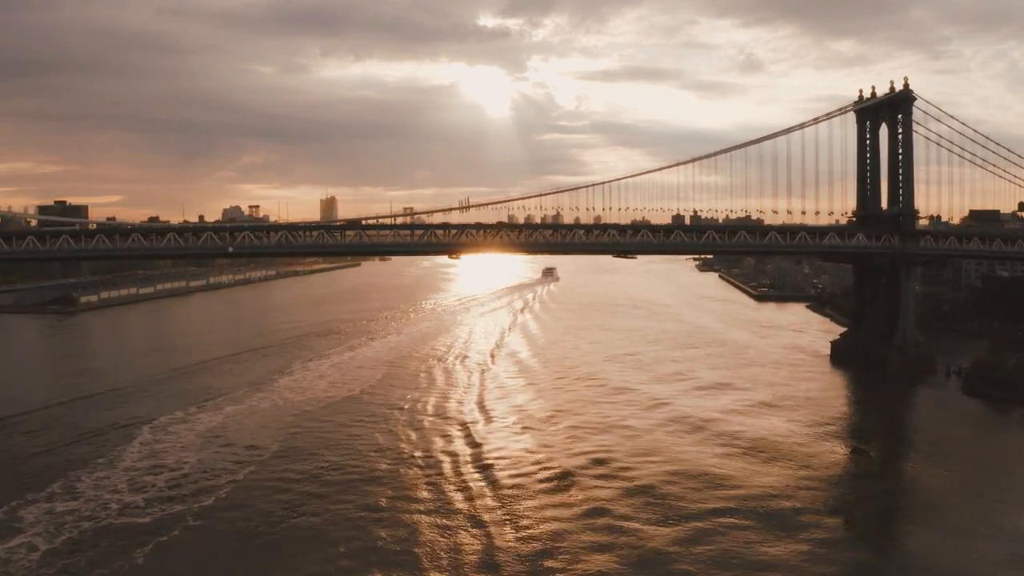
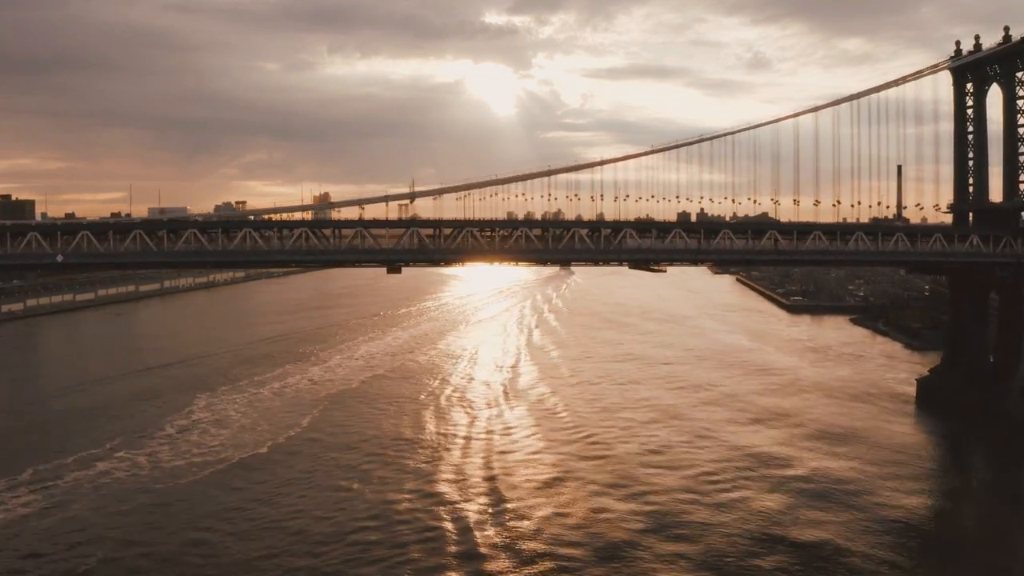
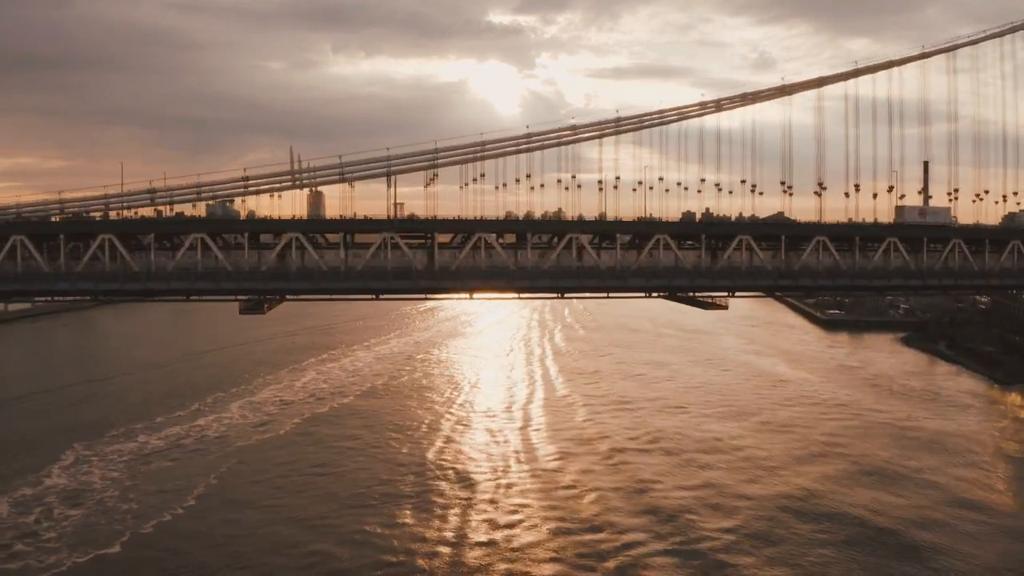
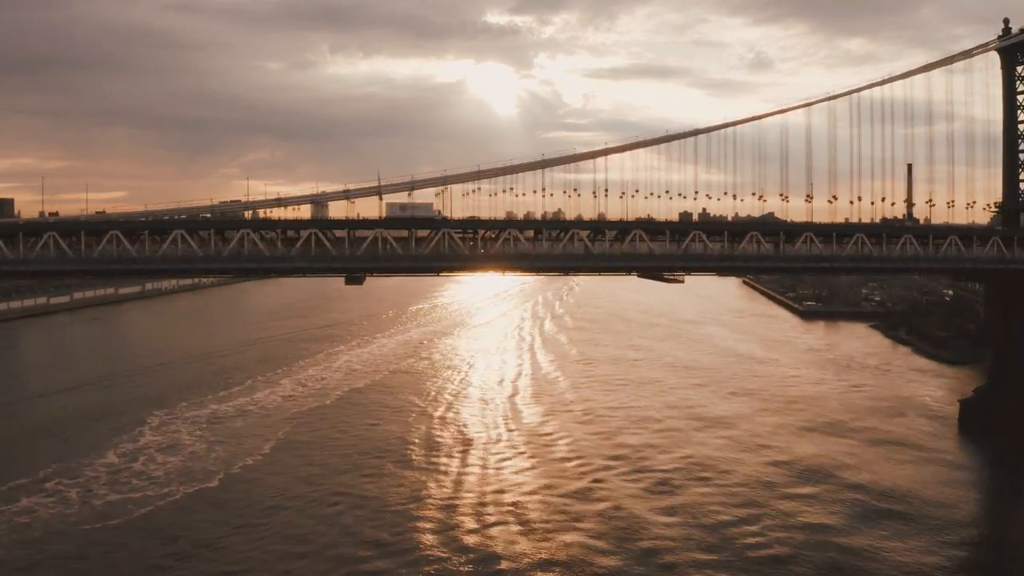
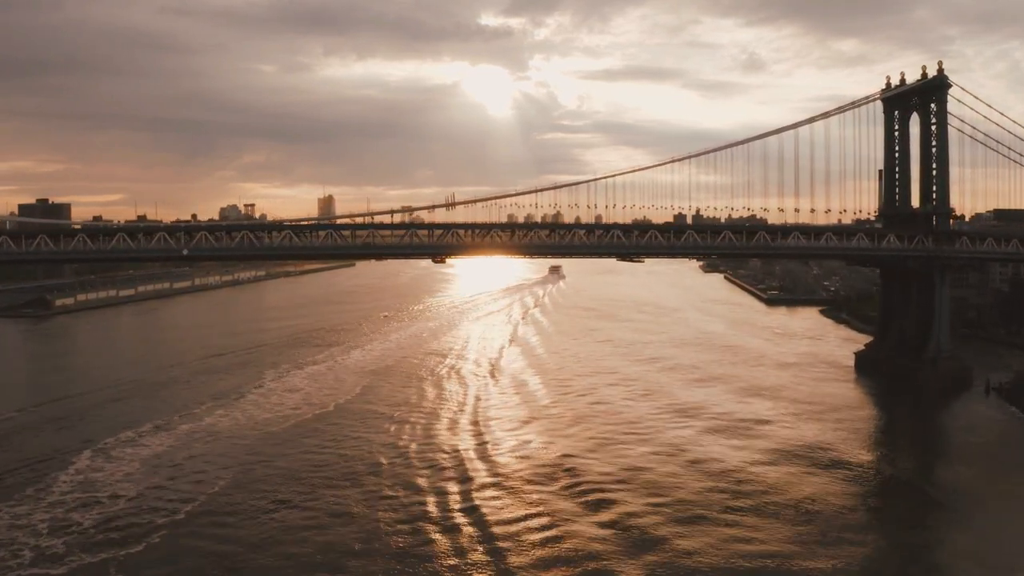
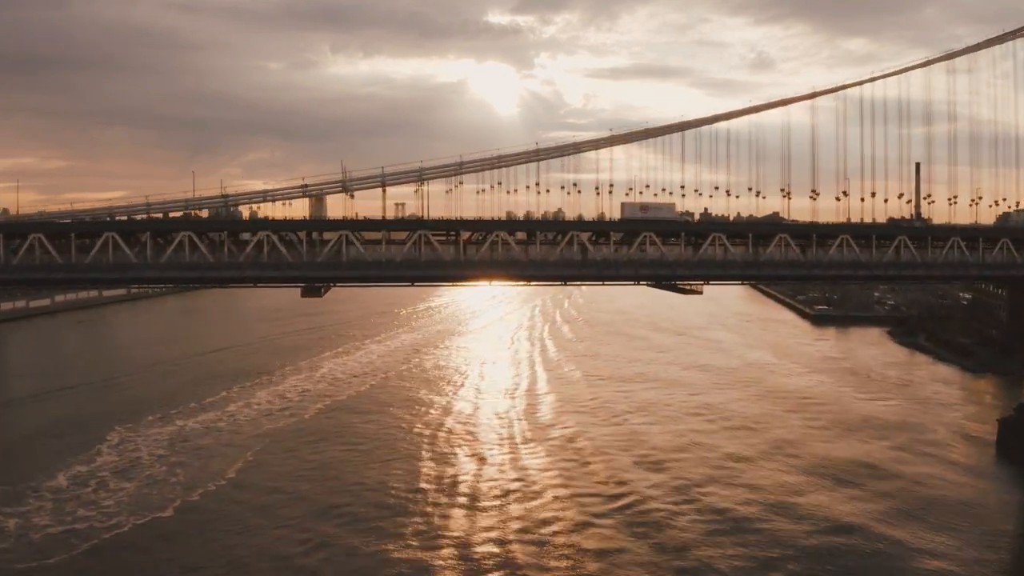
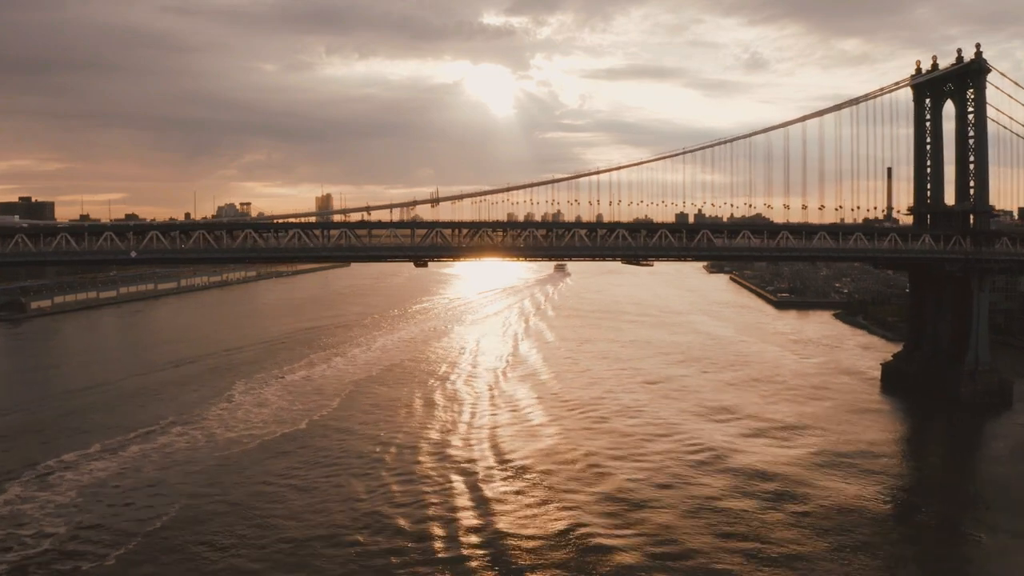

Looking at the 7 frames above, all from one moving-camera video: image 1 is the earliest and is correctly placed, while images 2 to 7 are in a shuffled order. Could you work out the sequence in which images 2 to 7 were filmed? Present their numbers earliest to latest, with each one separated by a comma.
5, 7, 2, 4, 6, 3
